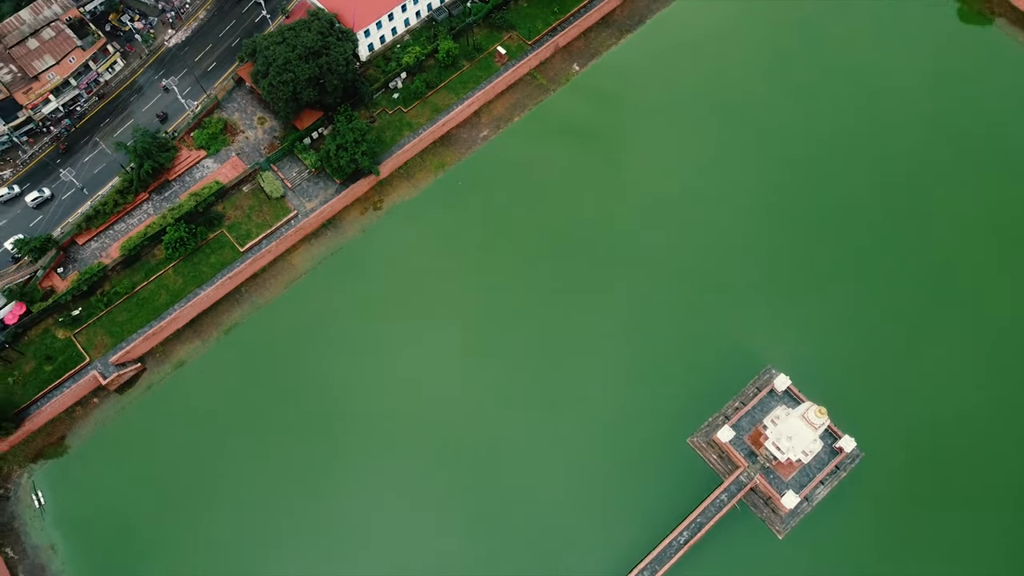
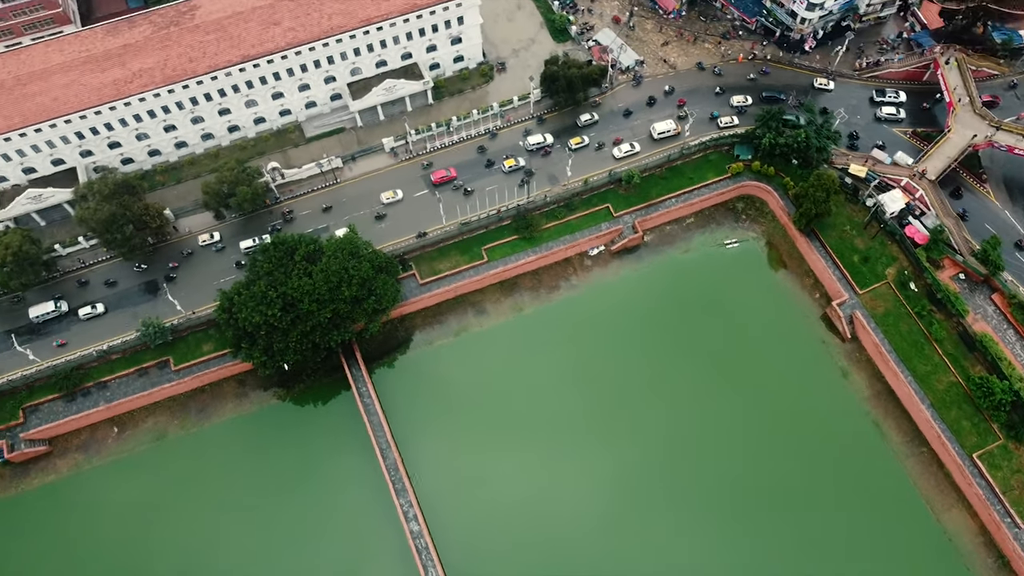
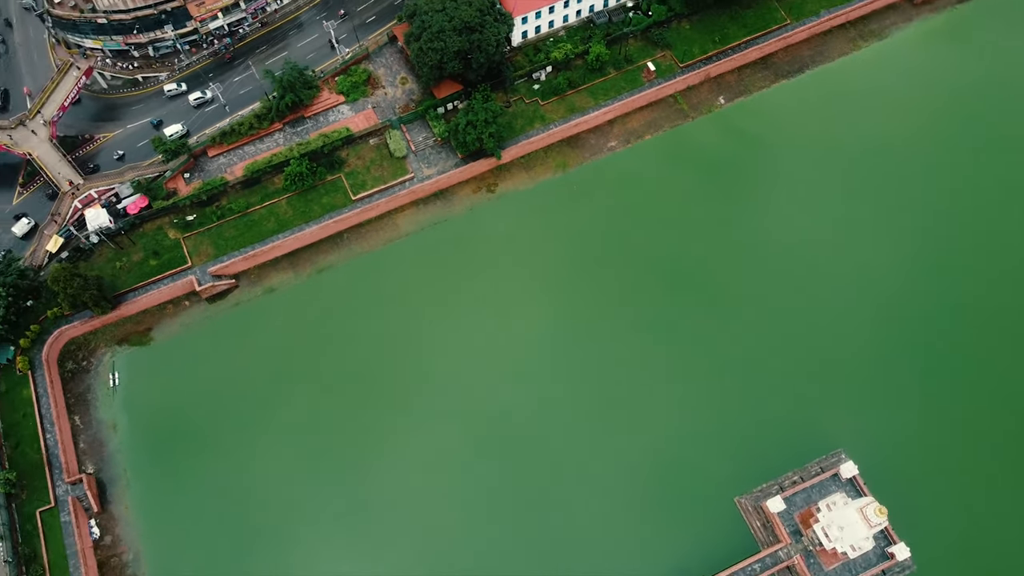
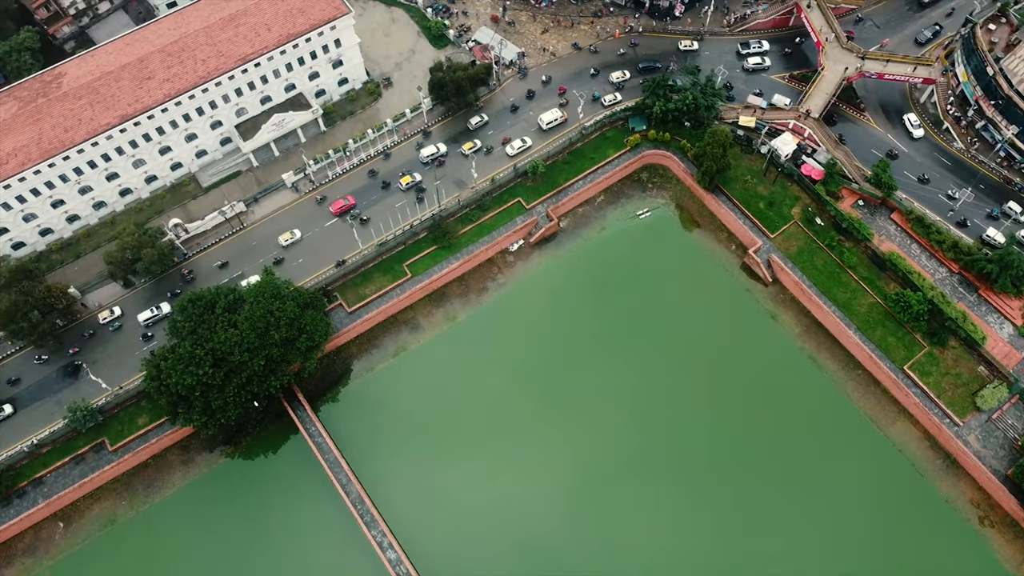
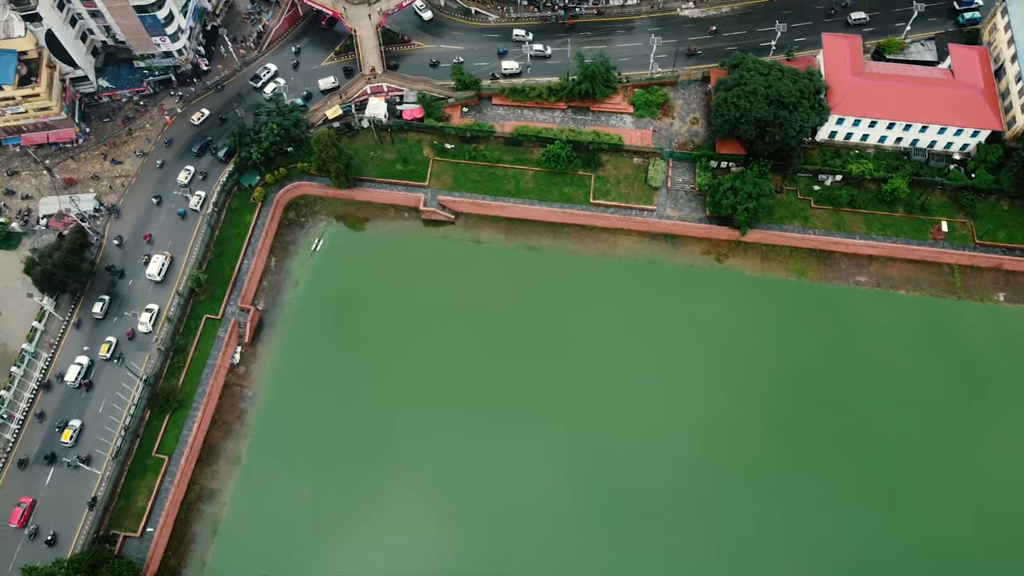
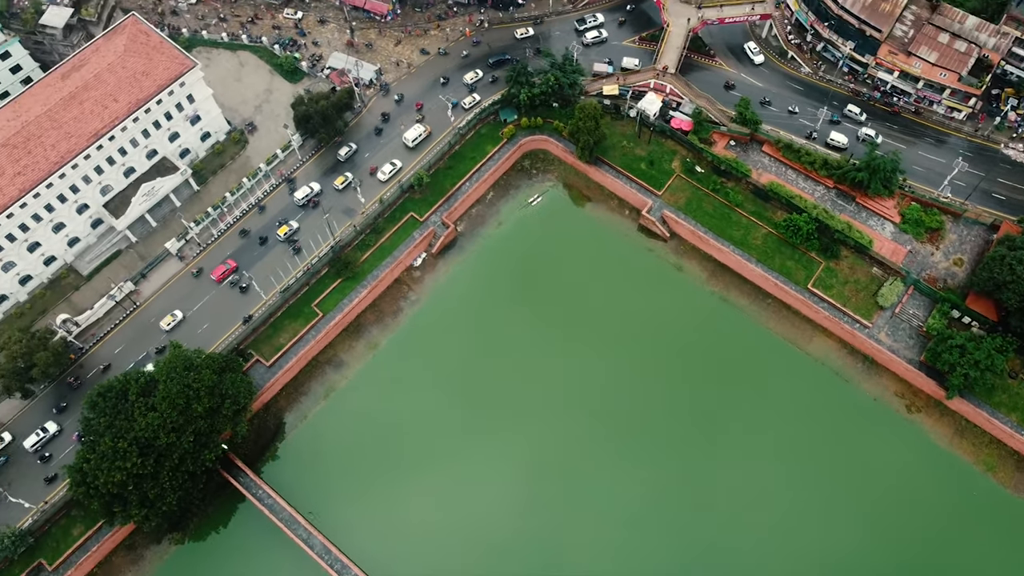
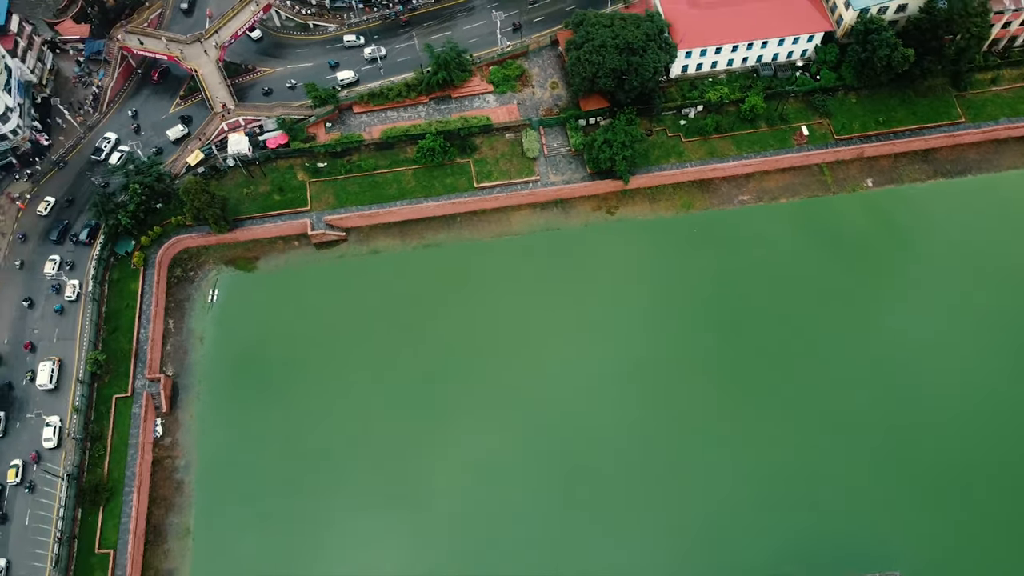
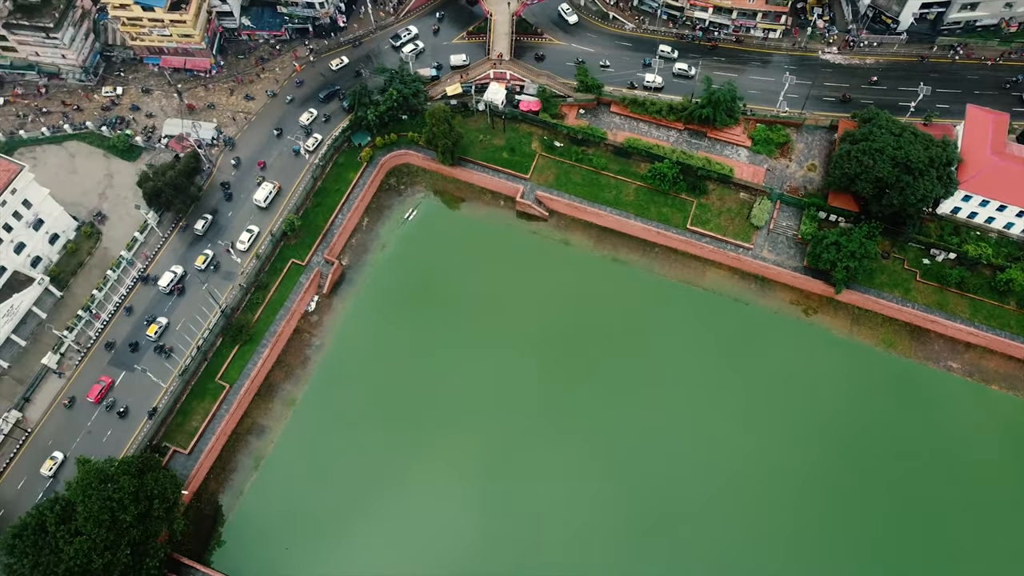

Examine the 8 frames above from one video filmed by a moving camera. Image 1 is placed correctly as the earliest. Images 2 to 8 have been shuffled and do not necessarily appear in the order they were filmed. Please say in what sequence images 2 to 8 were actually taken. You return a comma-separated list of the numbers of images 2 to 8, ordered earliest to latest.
3, 7, 5, 8, 6, 4, 2
